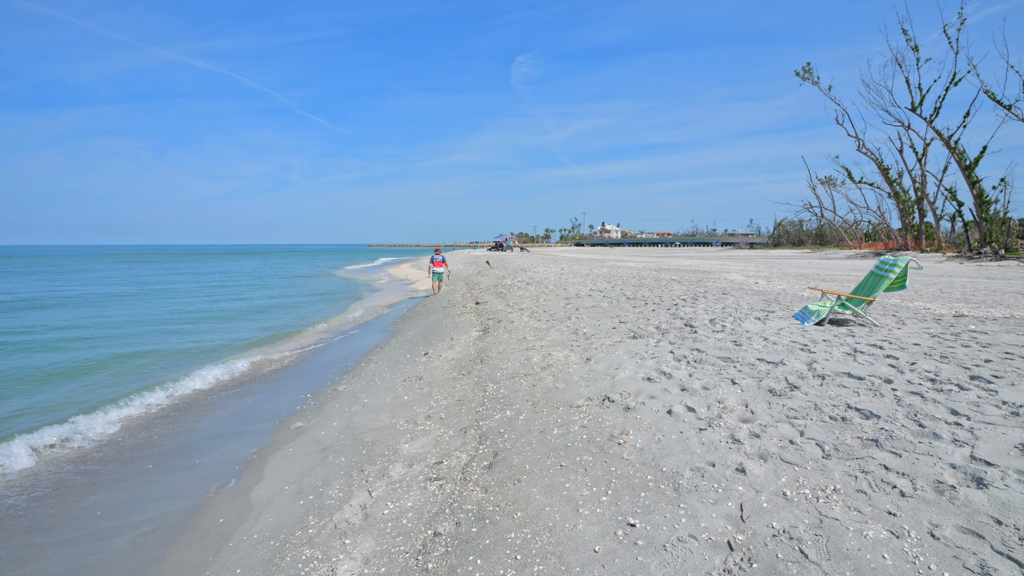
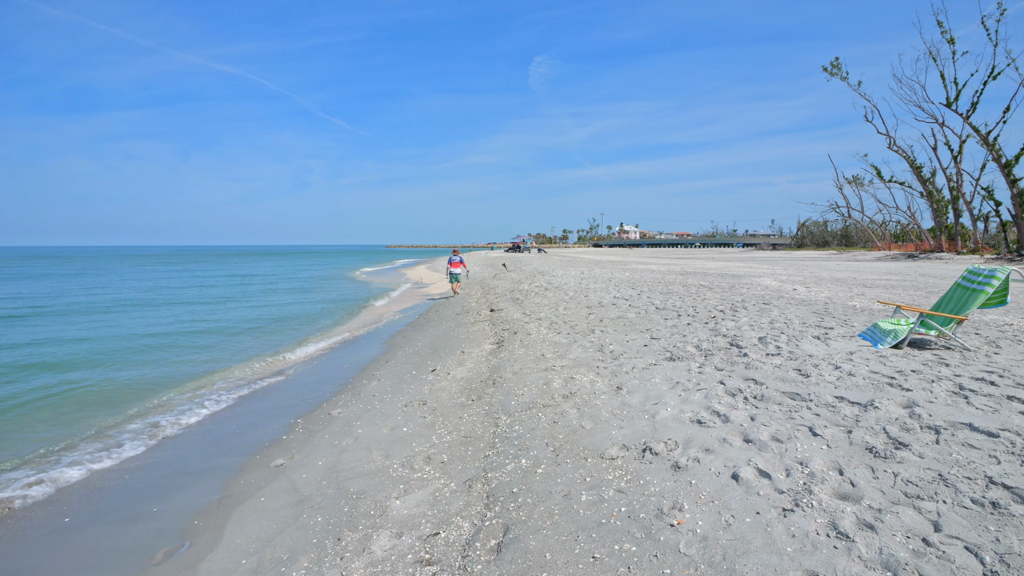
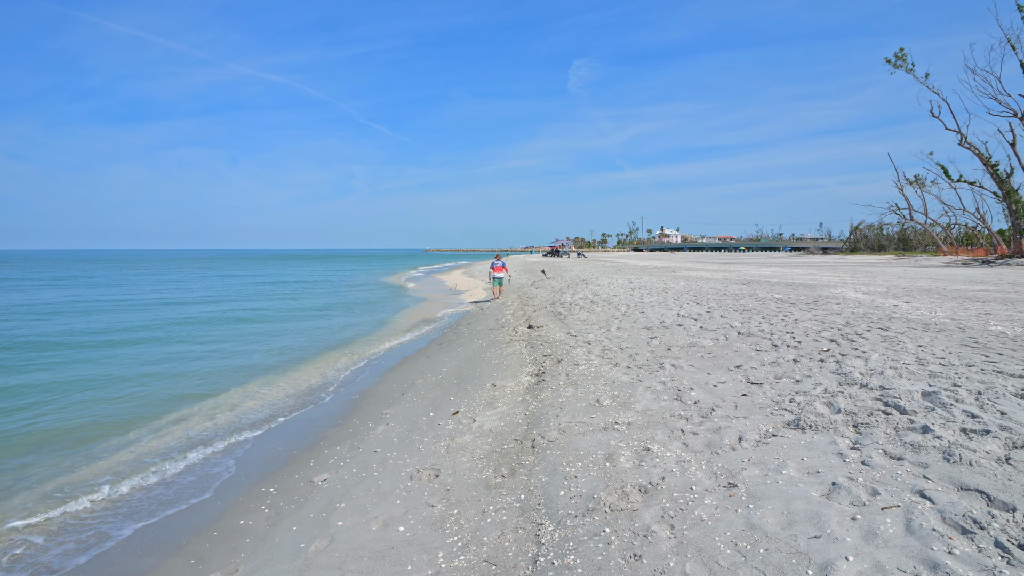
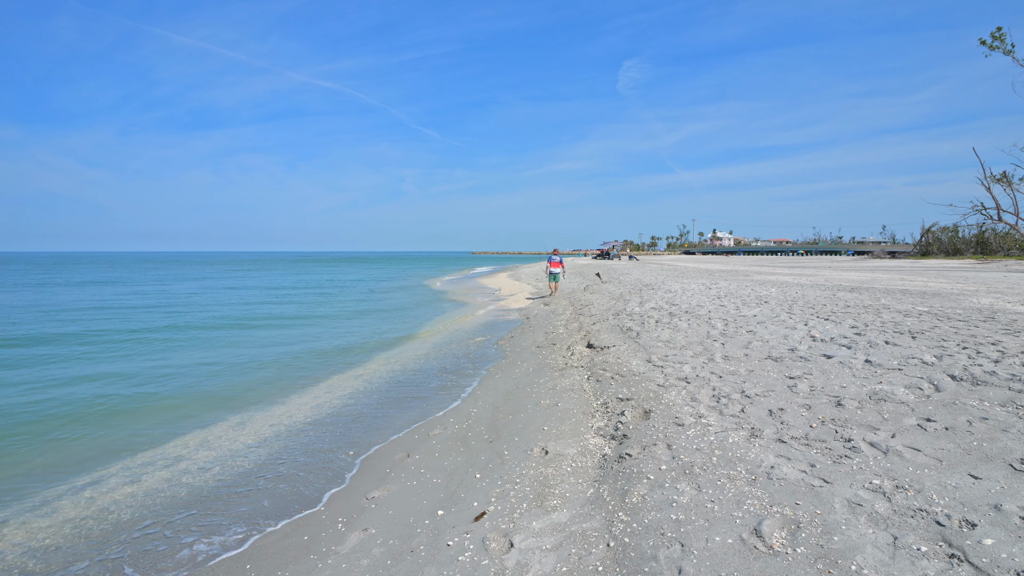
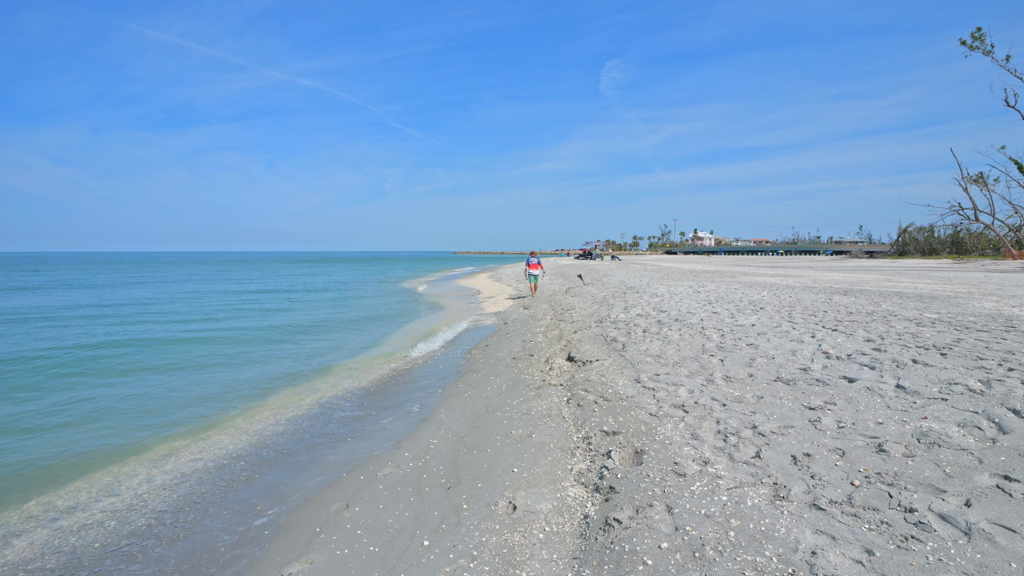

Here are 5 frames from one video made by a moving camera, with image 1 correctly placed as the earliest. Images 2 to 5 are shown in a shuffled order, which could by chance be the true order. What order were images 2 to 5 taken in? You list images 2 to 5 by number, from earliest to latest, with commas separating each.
2, 3, 4, 5
